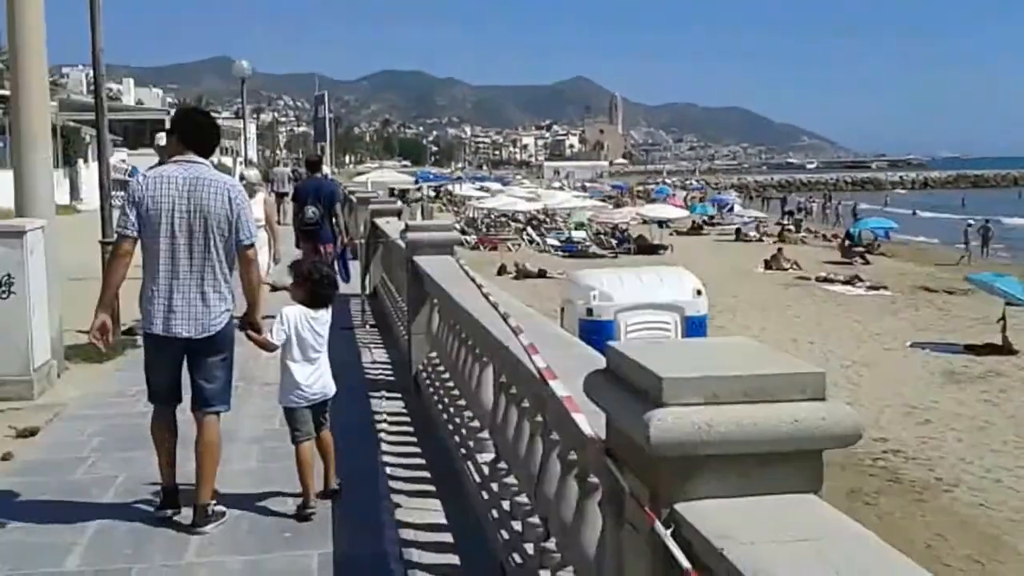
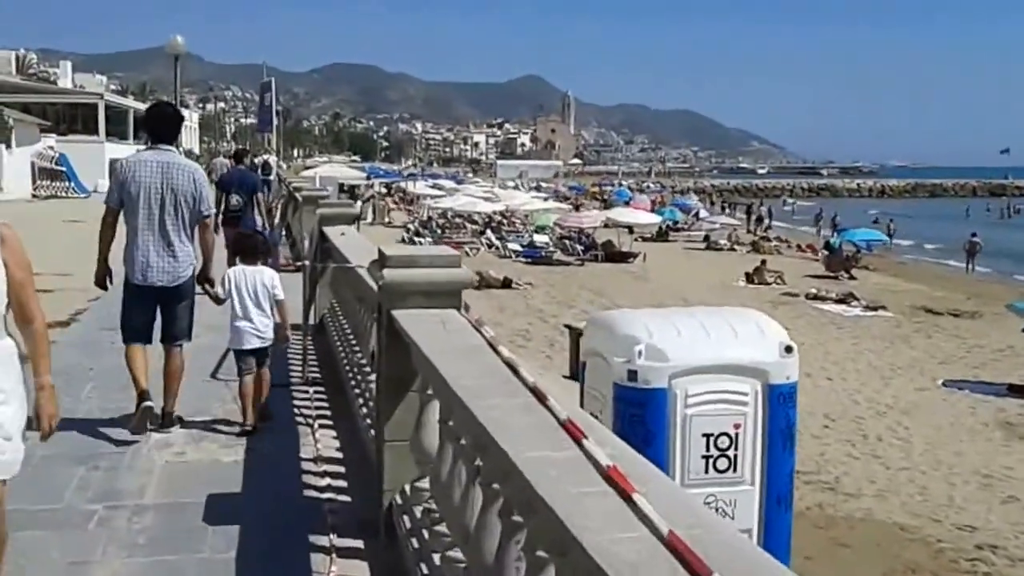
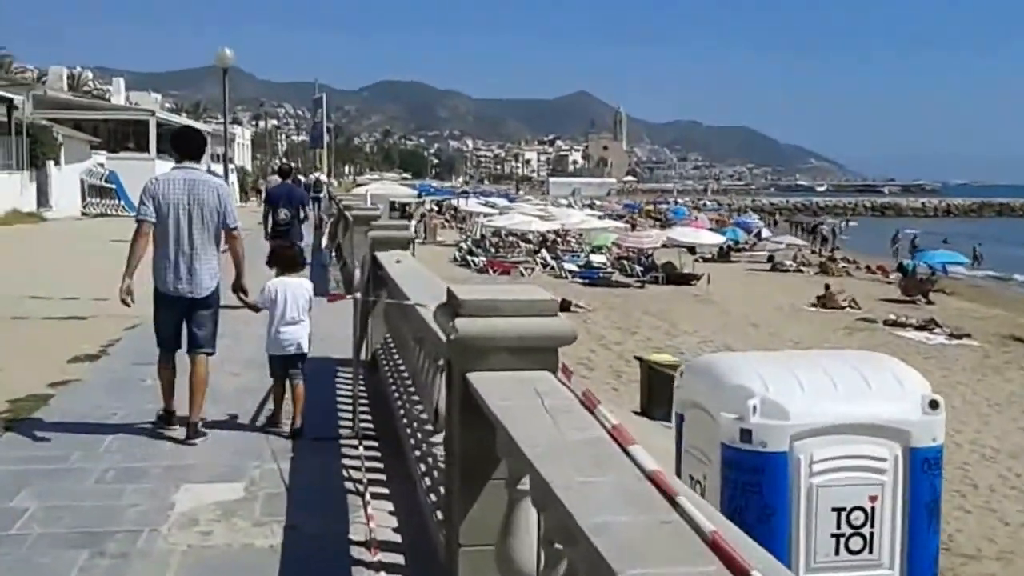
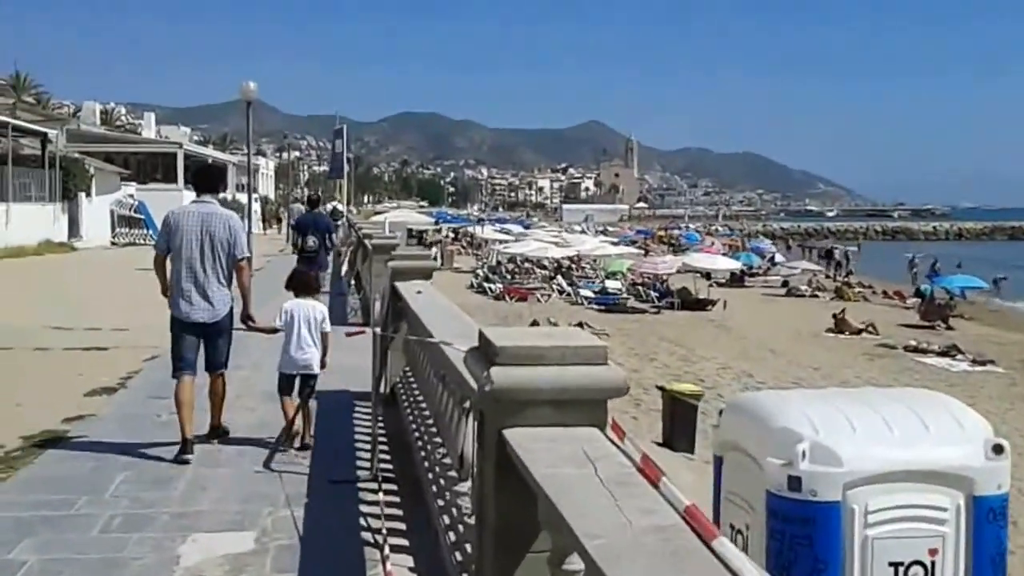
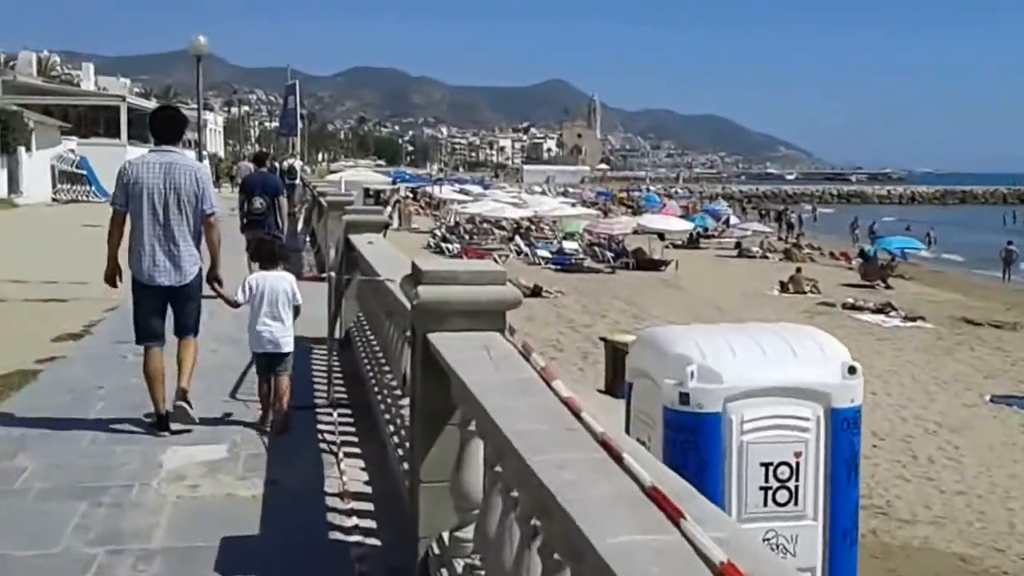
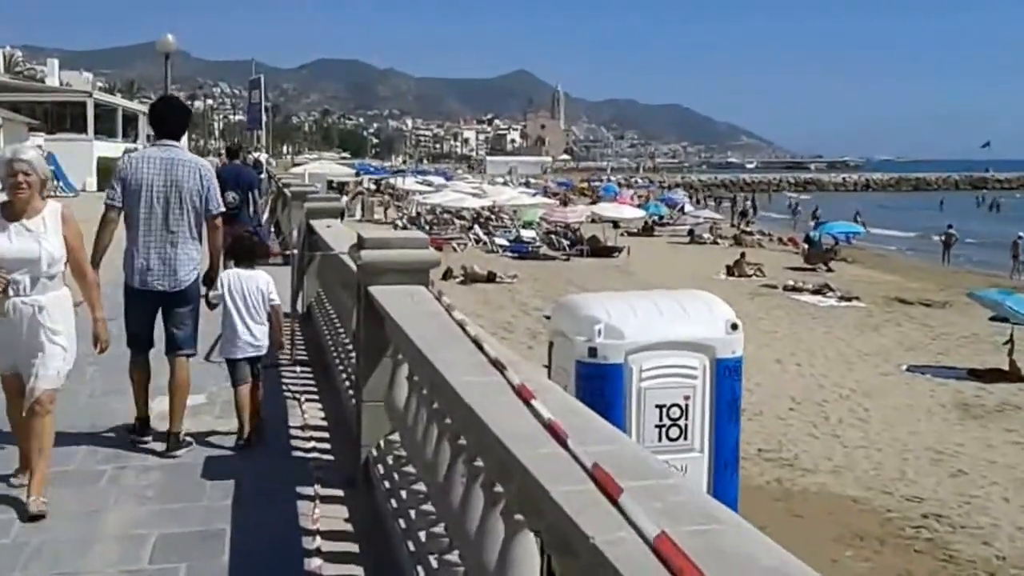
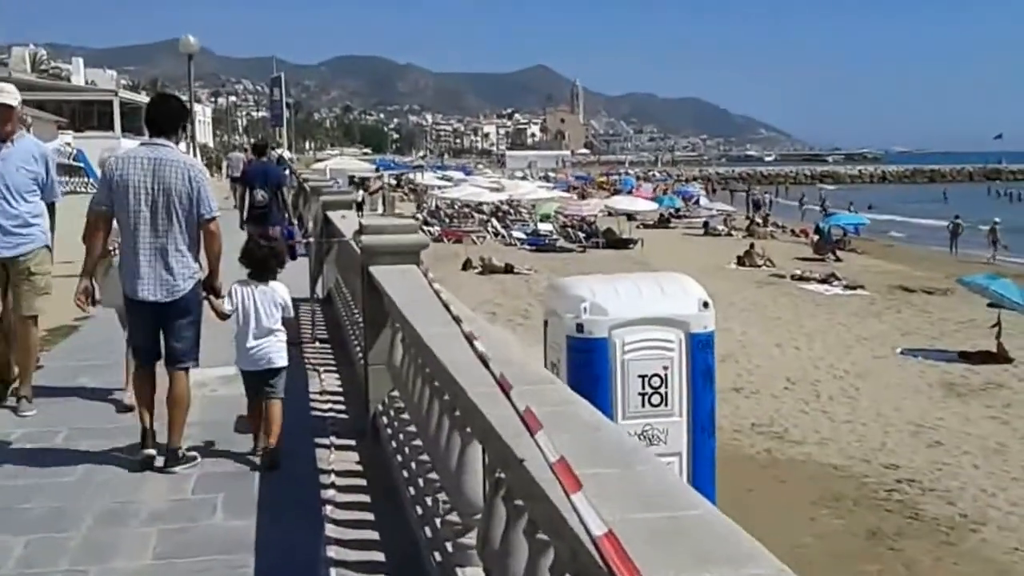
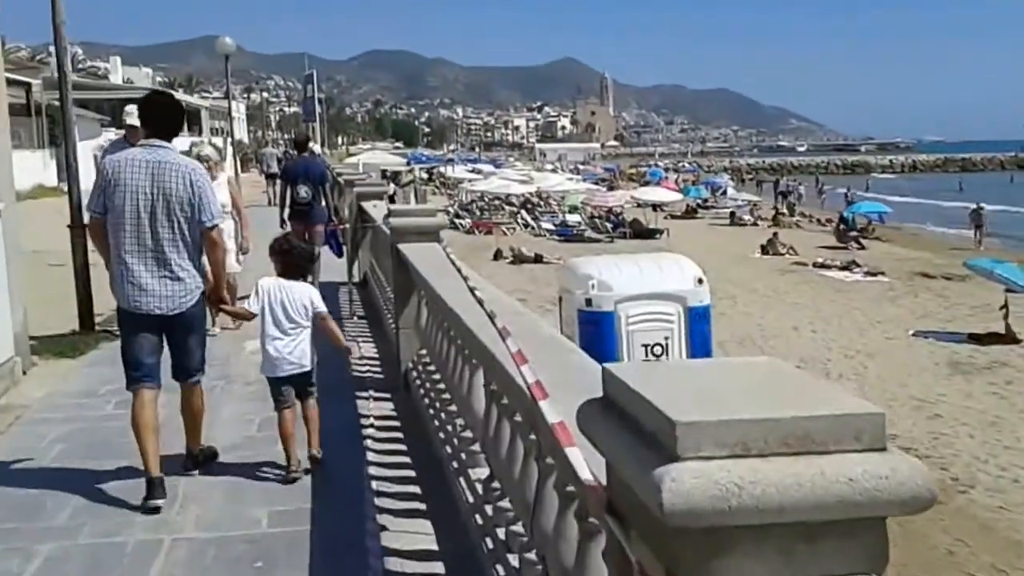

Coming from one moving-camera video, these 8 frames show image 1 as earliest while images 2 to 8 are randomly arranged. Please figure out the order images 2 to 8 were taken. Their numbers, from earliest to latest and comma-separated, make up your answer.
8, 7, 6, 2, 5, 3, 4
